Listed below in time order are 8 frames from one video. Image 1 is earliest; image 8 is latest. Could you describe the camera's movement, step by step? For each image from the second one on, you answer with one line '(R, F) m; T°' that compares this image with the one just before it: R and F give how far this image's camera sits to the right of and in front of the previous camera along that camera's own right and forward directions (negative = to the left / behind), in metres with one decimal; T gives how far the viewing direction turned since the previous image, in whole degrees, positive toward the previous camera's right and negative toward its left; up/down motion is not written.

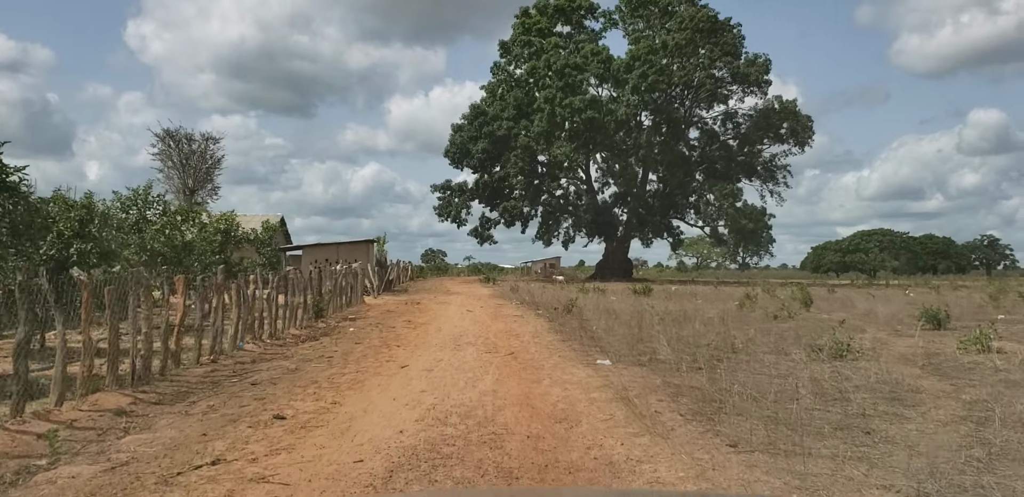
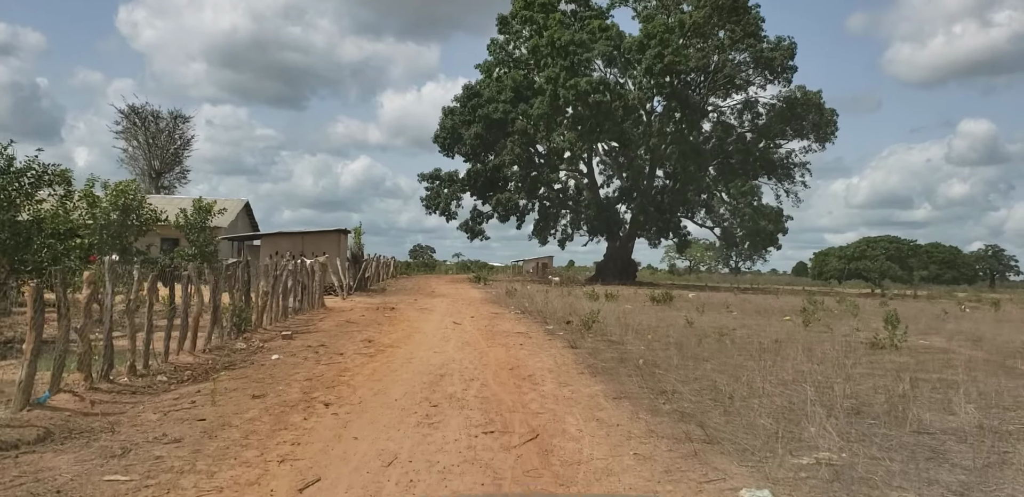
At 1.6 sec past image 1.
(-0.2, +5.3) m; +1°
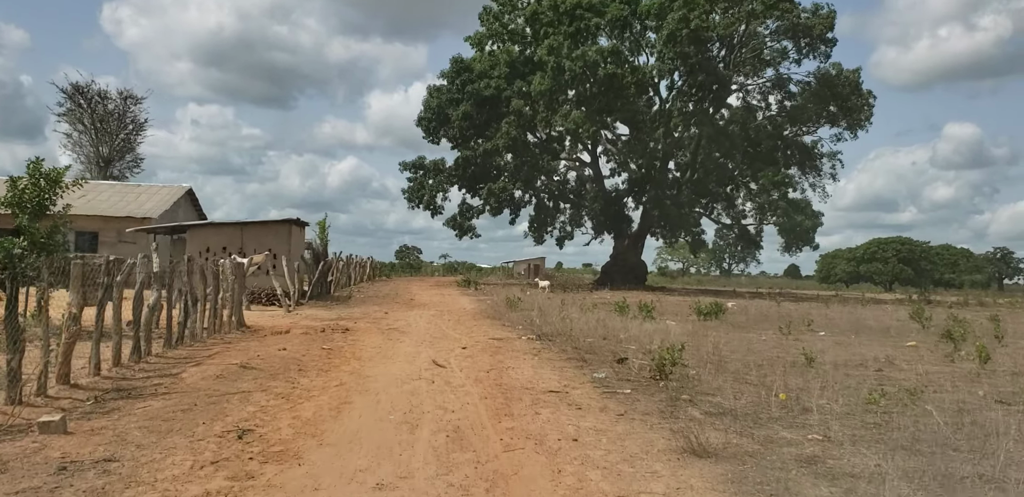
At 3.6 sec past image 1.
(-0.4, +6.8) m; +1°
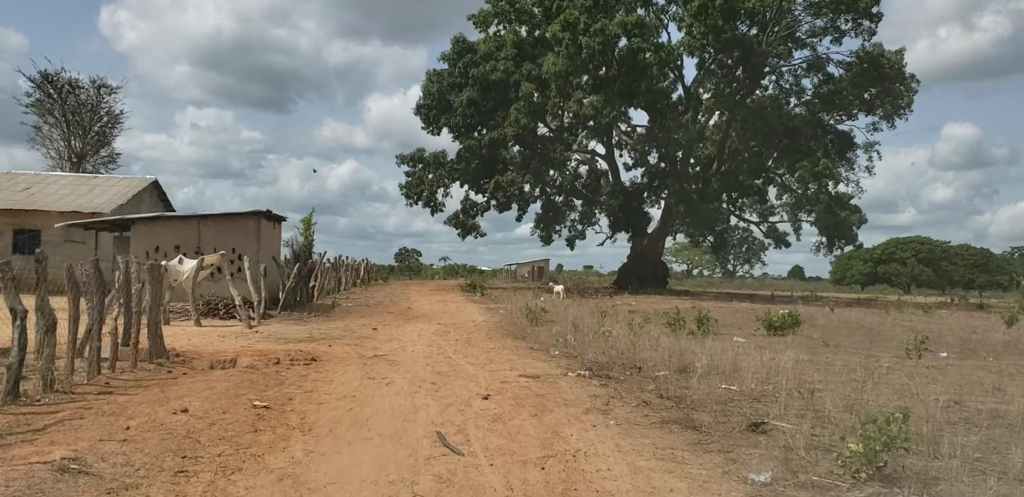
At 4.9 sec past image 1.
(-0.4, +4.4) m; 0°
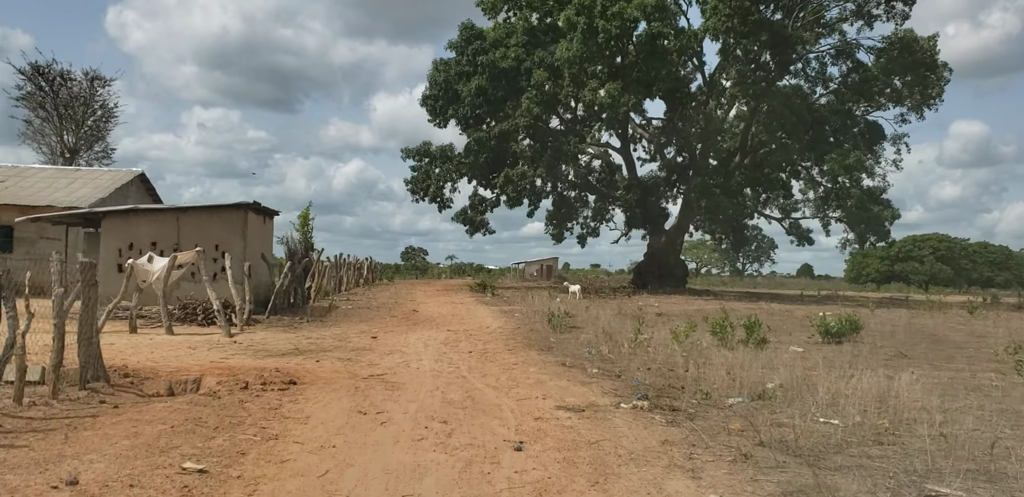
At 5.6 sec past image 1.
(-0.2, +2.1) m; 0°
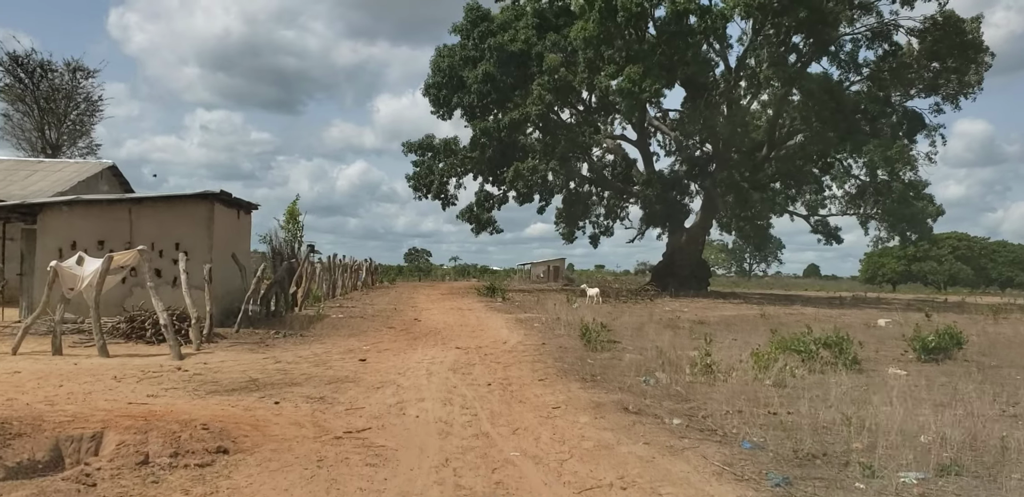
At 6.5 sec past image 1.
(-0.3, +2.9) m; 0°
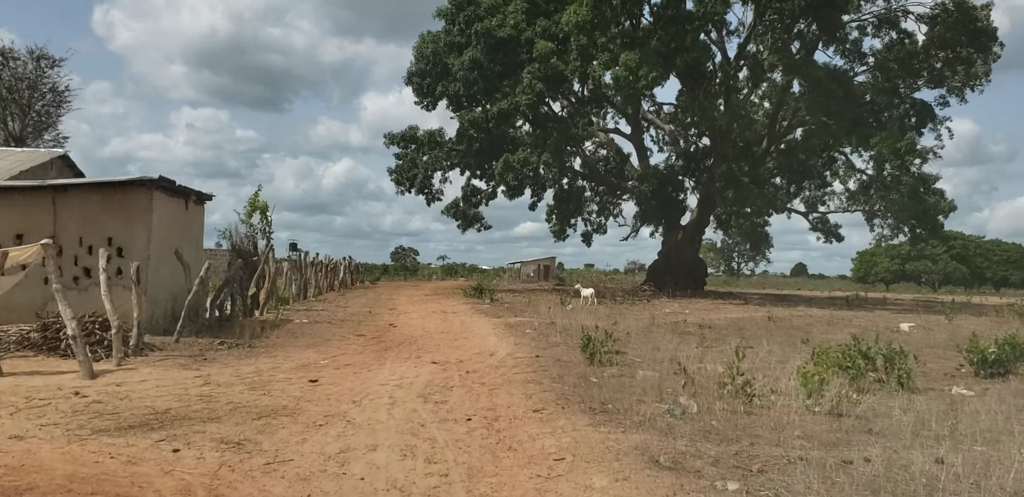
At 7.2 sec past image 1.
(0.0, +1.9) m; +1°
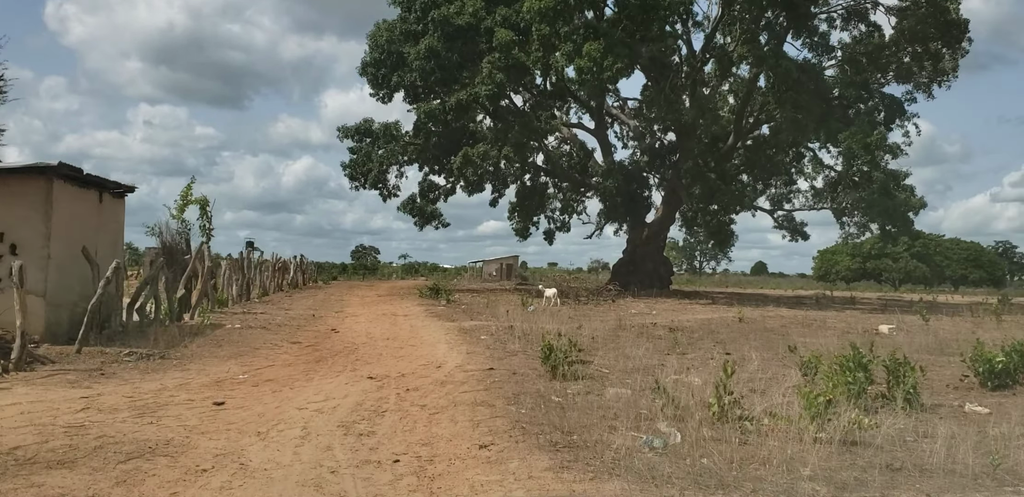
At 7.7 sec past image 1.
(+0.1, +1.3) m; +2°
